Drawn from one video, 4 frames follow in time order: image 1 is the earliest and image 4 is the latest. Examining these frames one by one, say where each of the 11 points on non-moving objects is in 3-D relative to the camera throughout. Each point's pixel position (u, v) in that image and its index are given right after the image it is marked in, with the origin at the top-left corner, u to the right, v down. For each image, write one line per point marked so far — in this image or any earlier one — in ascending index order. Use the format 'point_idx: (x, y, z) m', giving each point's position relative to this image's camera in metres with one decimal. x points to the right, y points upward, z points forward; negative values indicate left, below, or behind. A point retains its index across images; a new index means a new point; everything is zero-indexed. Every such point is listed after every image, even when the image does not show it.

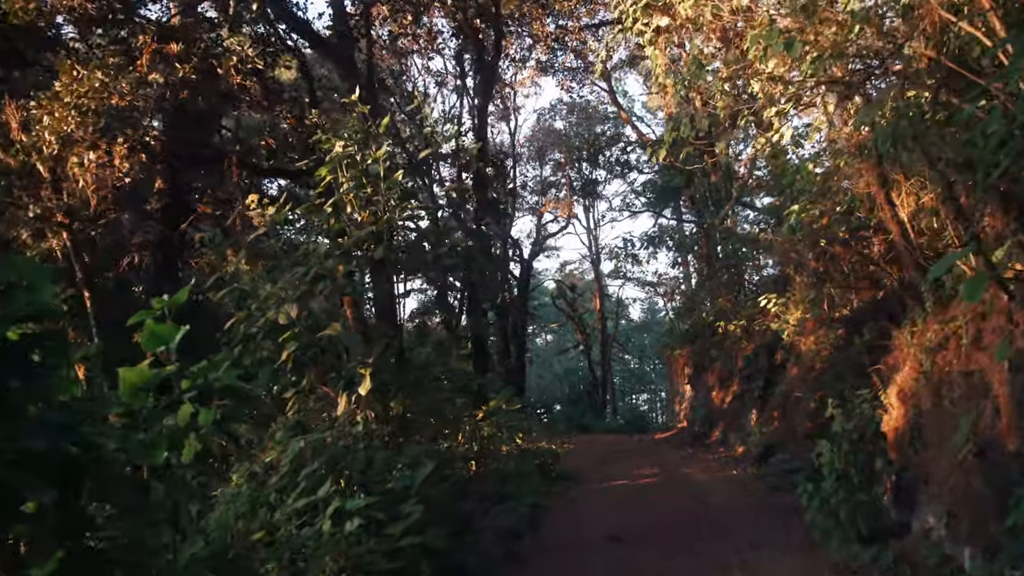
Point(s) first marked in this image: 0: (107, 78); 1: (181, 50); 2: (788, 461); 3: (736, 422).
0: (-4.4, +2.3, +9.1) m
1: (-3.7, +2.7, +9.6) m
2: (+3.7, -2.4, +11.5) m
3: (+3.8, -2.3, +14.7) m
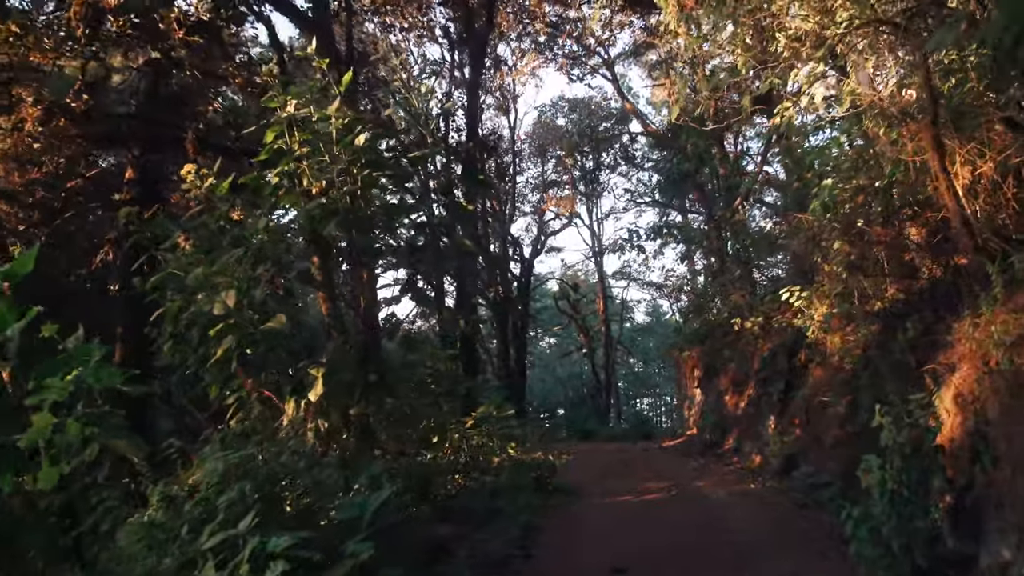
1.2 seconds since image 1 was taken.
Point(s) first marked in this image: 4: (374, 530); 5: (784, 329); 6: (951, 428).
0: (-4.5, +2.4, +7.8) m
1: (-3.9, +2.8, +8.4) m
2: (+3.6, -2.3, +10.2) m
3: (+3.8, -2.2, +13.4) m
4: (-0.8, -1.5, +5.3) m
5: (+4.0, -0.6, +12.5) m
6: (+3.4, -1.1, +6.6) m
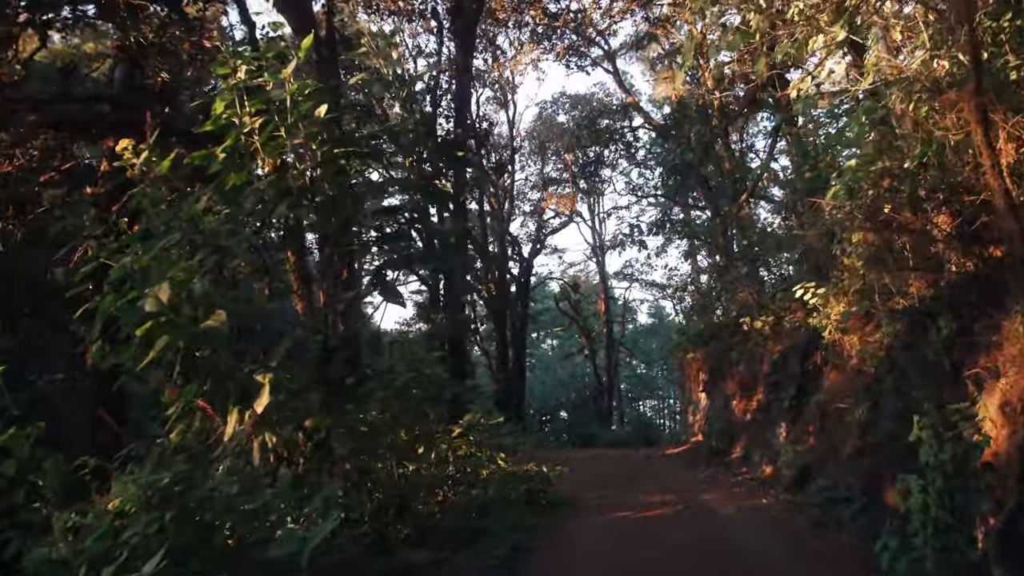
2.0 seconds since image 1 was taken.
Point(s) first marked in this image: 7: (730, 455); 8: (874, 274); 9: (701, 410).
0: (-4.6, +2.4, +7.0) m
1: (-4.0, +2.8, +7.6) m
2: (+3.5, -2.2, +9.4) m
3: (+3.6, -2.2, +12.5) m
4: (-1.0, -1.4, +4.4) m
5: (+3.9, -0.6, +11.6) m
6: (+3.3, -1.0, +5.7) m
7: (+3.5, -2.7, +13.6) m
8: (+3.7, +0.1, +8.7) m
9: (+3.8, -2.4, +17.0) m
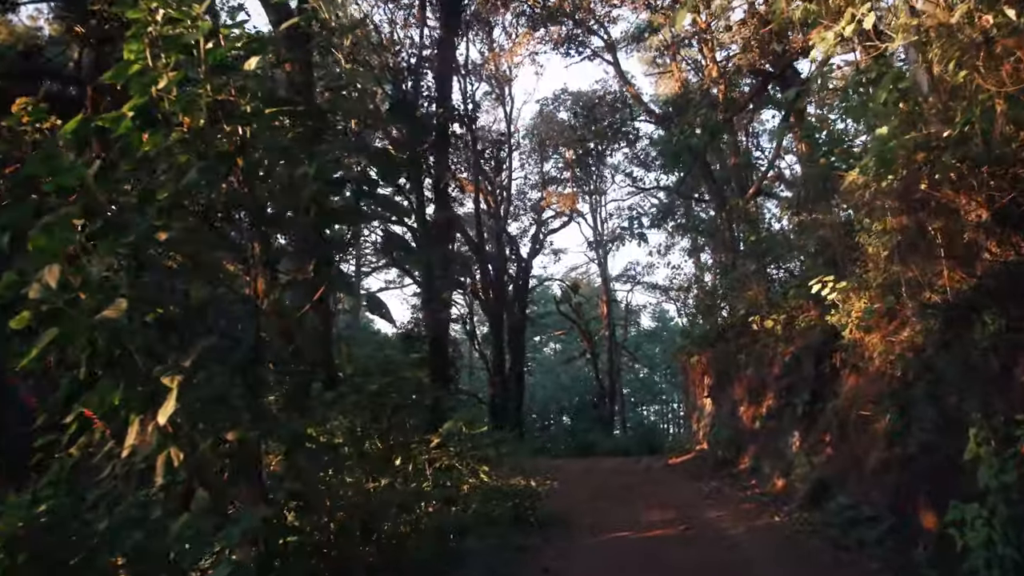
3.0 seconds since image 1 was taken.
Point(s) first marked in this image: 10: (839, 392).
0: (-4.8, +2.5, +6.0) m
1: (-4.2, +2.9, +6.6) m
2: (+3.3, -2.1, +8.3) m
3: (+3.5, -2.1, +11.5) m
4: (-1.2, -1.3, +3.4) m
5: (+3.7, -0.5, +10.6) m
6: (+3.1, -0.9, +4.7) m
7: (+3.3, -2.6, +12.6) m
8: (+3.5, +0.2, +7.7) m
9: (+3.6, -2.4, +16.0) m
10: (+3.8, -1.2, +9.9) m
